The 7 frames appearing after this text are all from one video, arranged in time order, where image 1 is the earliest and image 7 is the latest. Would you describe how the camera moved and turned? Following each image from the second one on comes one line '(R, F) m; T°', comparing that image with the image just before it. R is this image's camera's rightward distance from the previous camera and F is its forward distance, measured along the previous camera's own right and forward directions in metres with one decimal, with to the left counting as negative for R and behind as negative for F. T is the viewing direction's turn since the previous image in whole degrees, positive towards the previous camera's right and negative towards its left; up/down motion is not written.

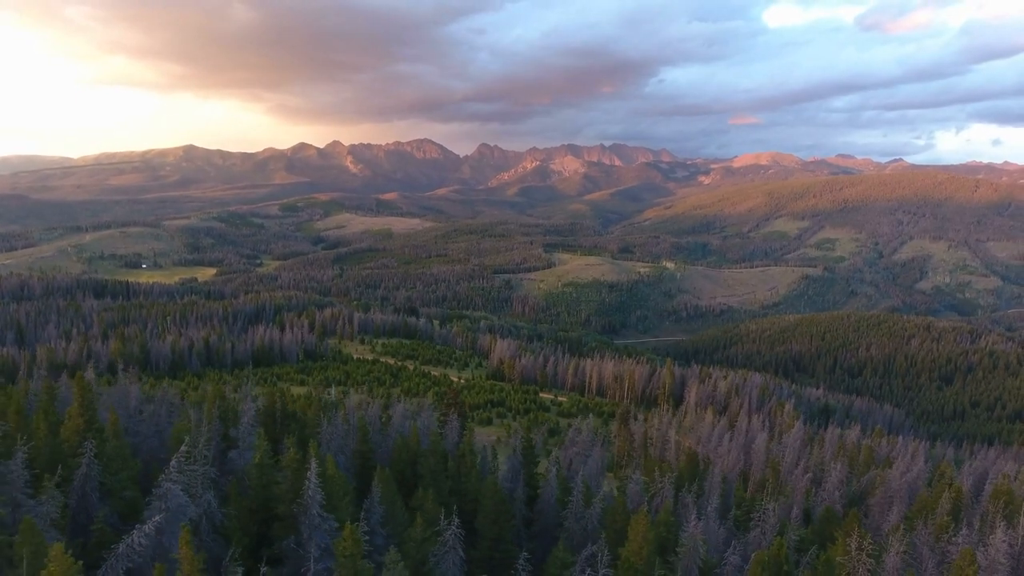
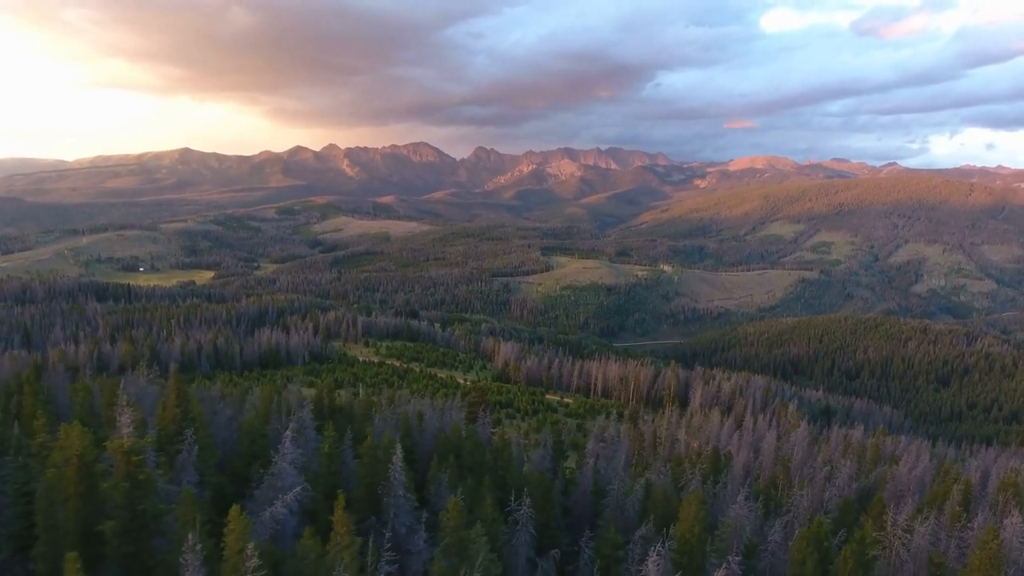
(-1.4, -1.2) m; 0°
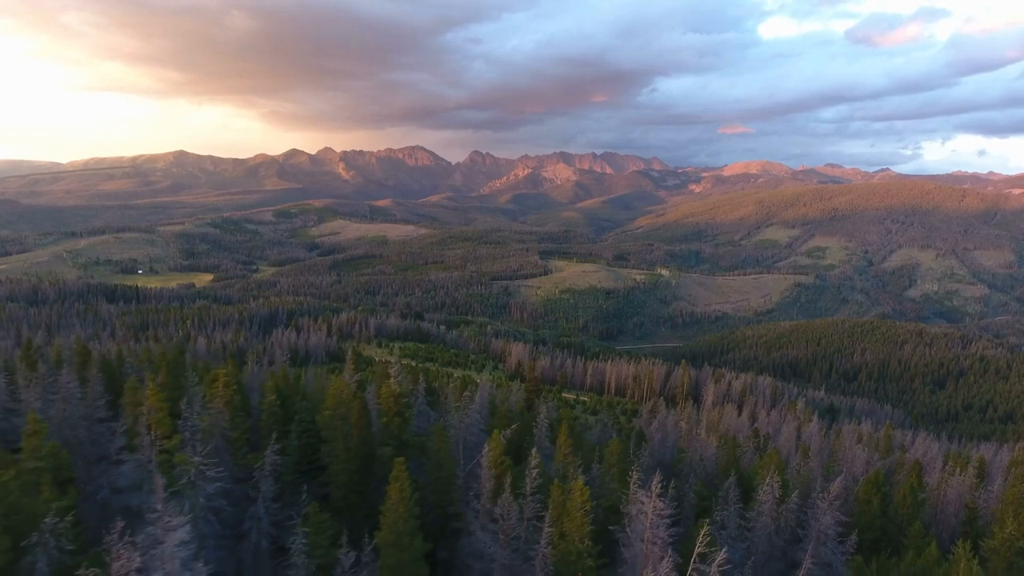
(-3.3, -3.2) m; 0°
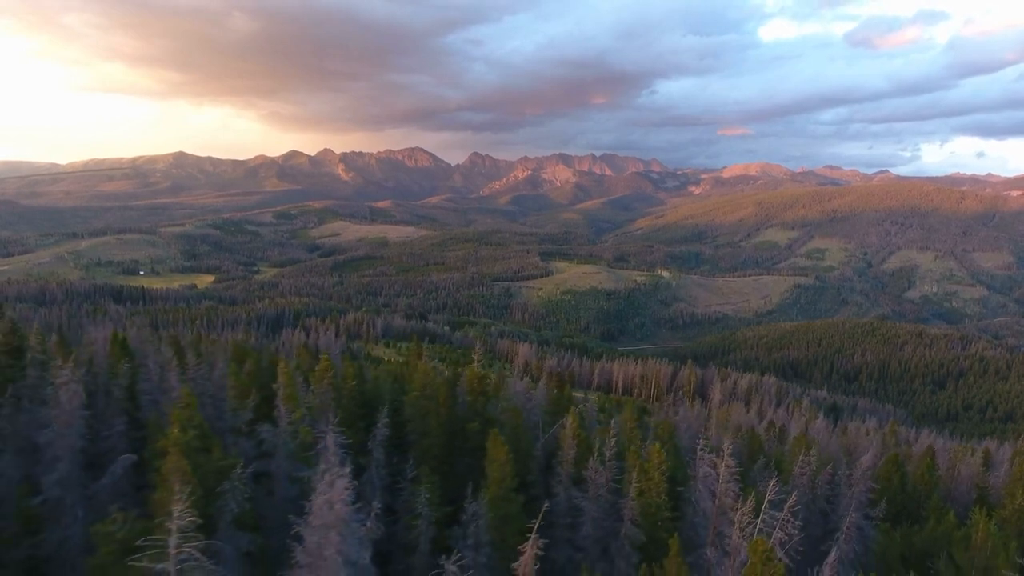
(-1.5, -1.6) m; 0°
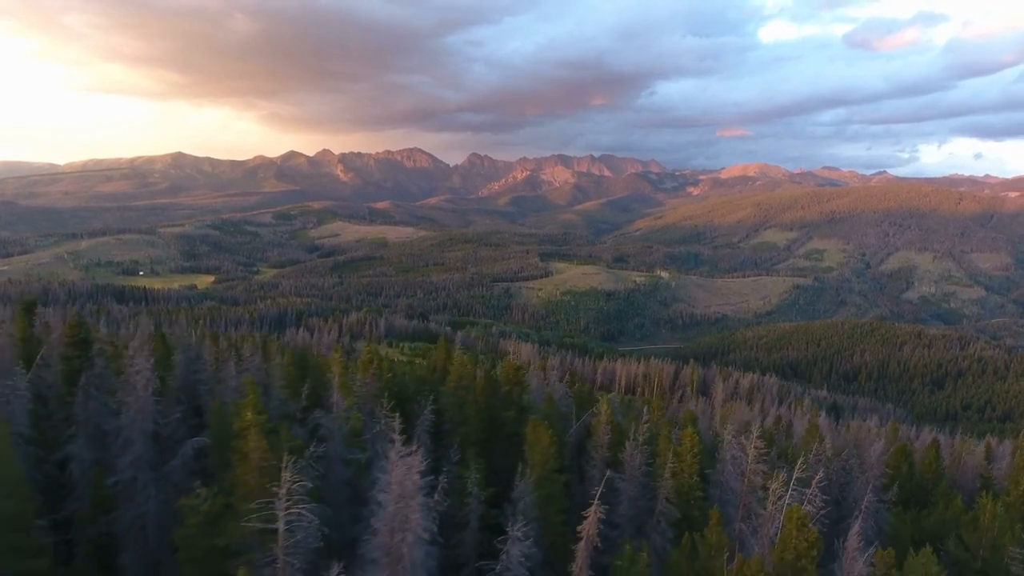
(-0.8, -0.9) m; 0°
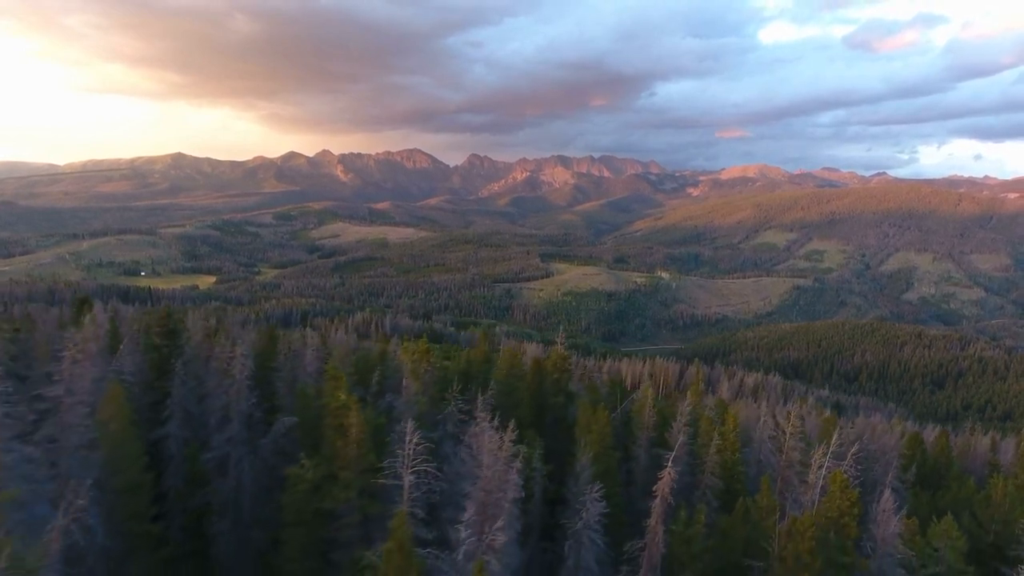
(-1.2, -1.3) m; 0°
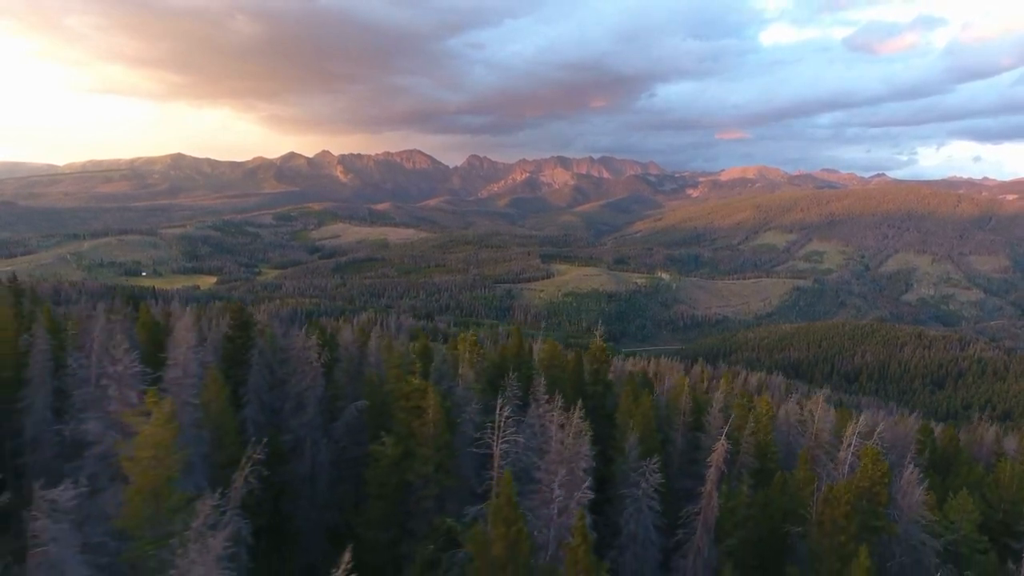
(-1.1, -1.2) m; 0°
